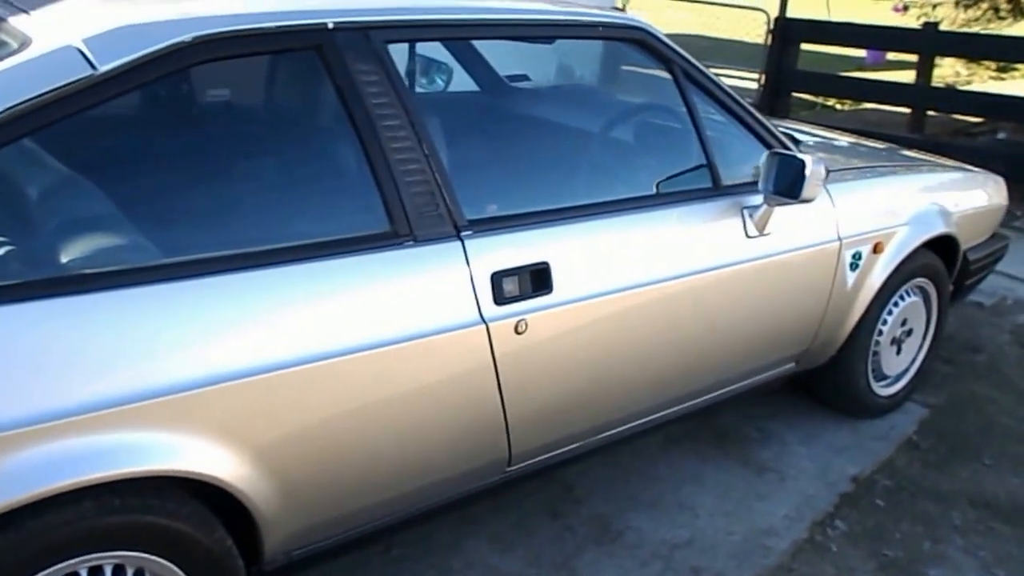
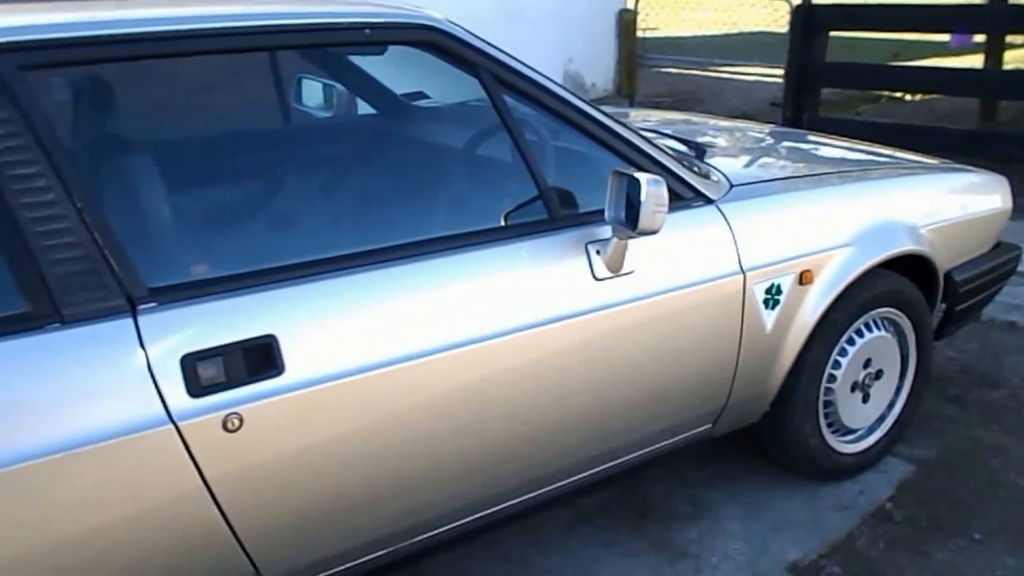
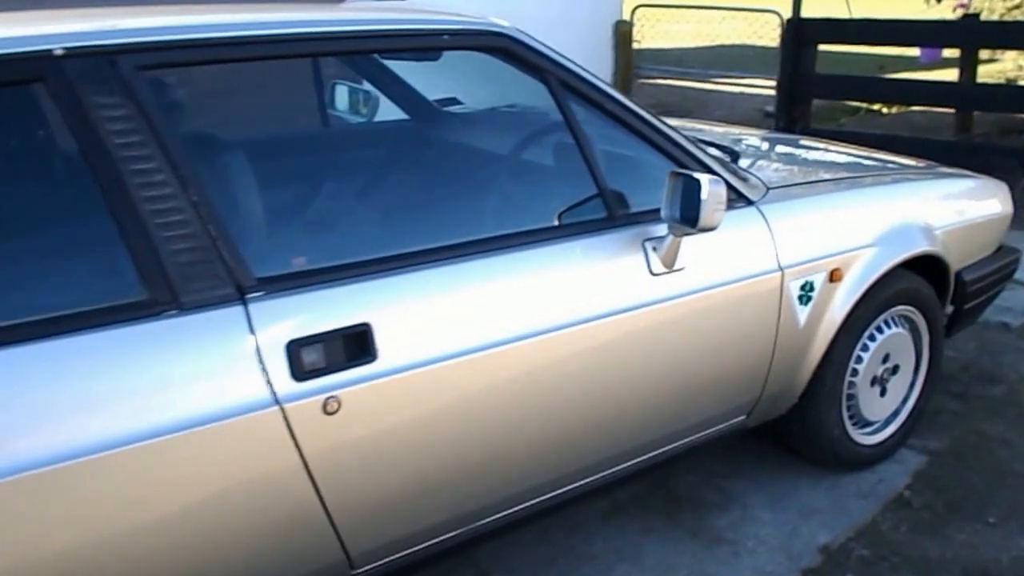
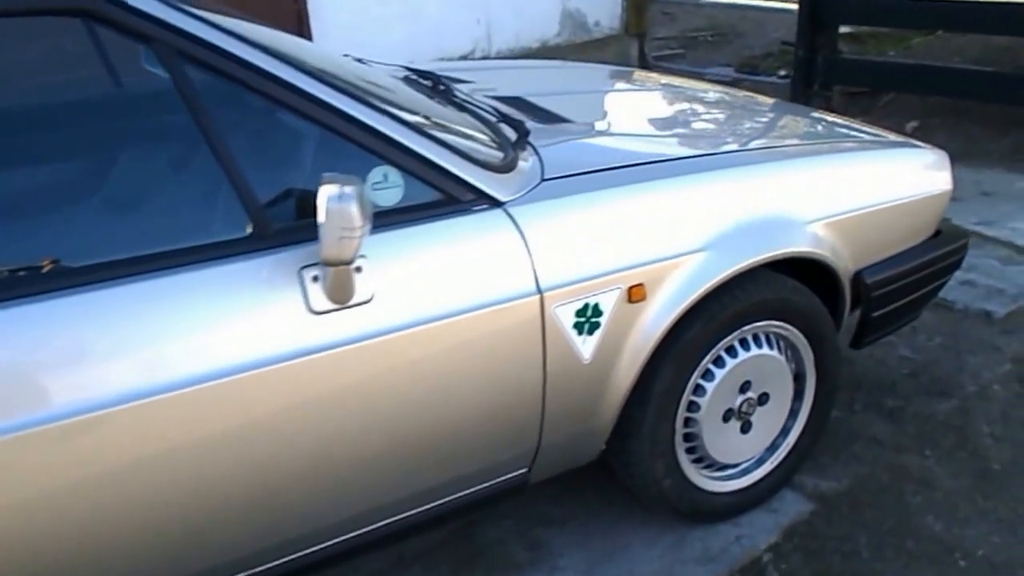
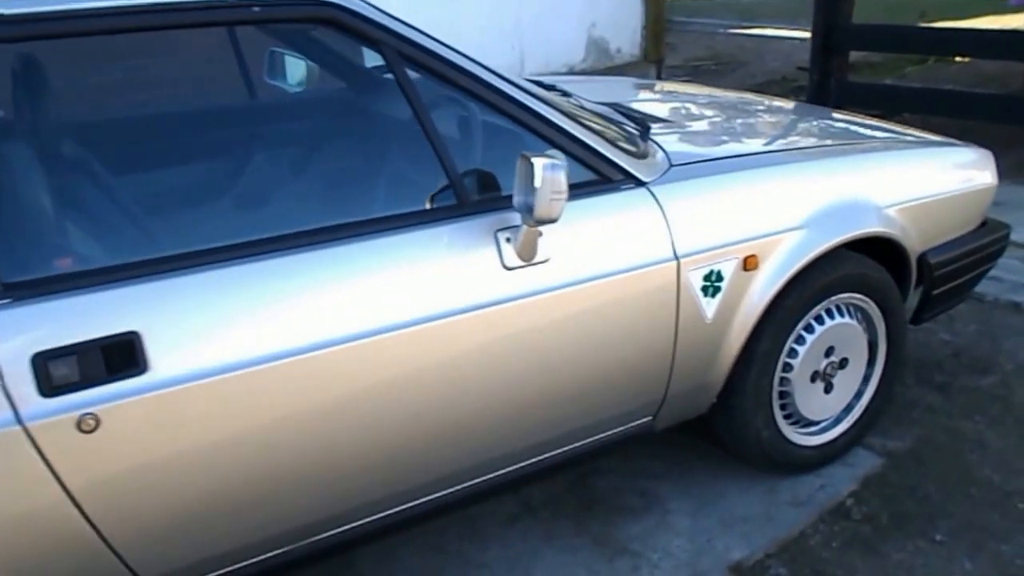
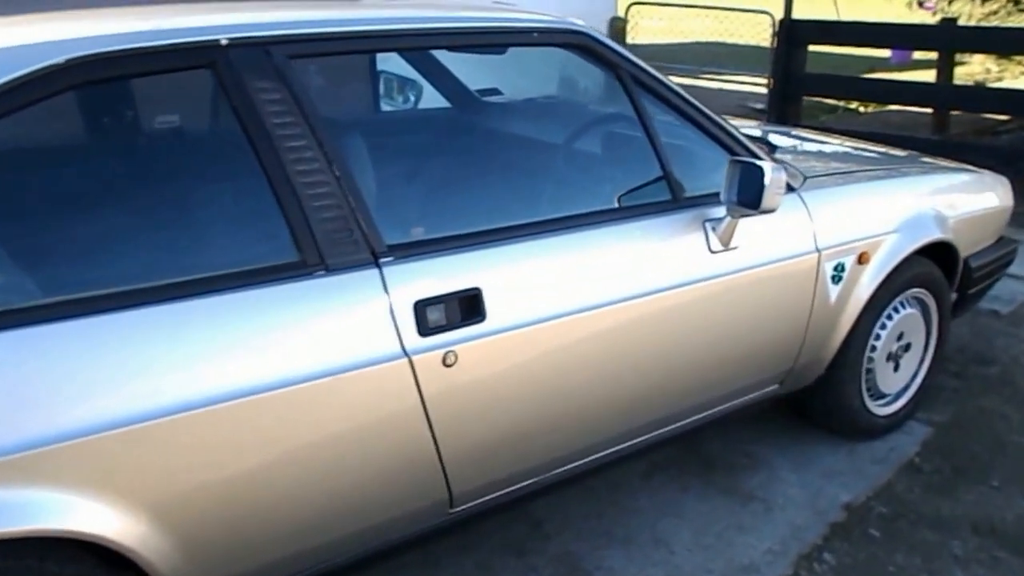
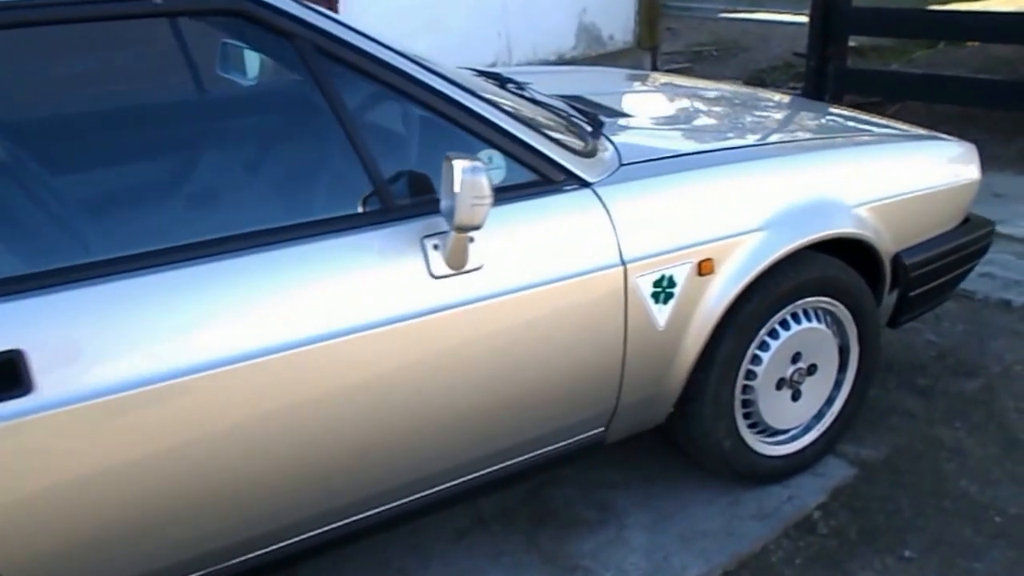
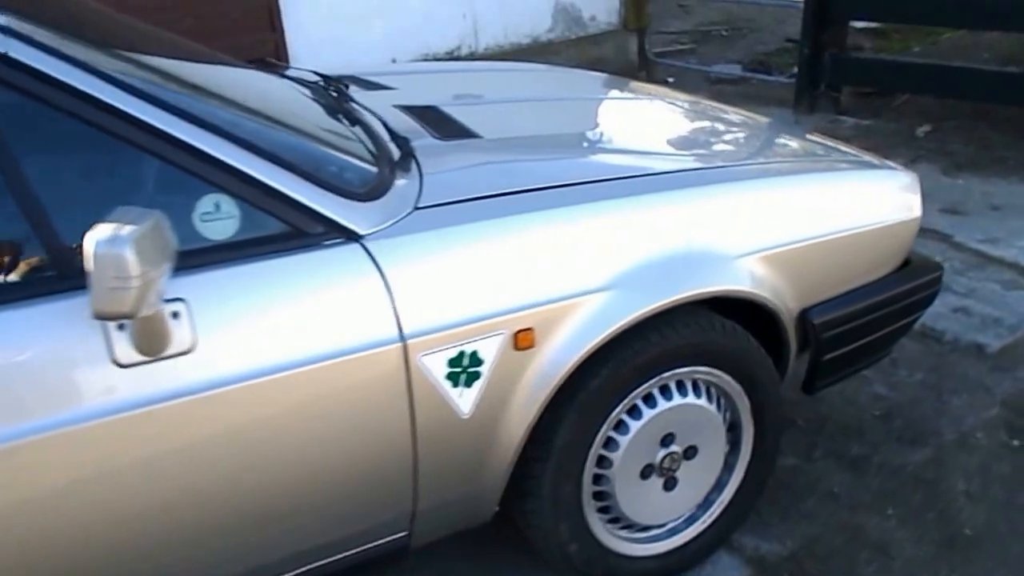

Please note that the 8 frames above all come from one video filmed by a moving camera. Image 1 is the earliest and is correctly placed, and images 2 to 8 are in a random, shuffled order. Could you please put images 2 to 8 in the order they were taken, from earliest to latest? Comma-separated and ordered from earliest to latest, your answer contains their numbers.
6, 3, 2, 5, 7, 4, 8
